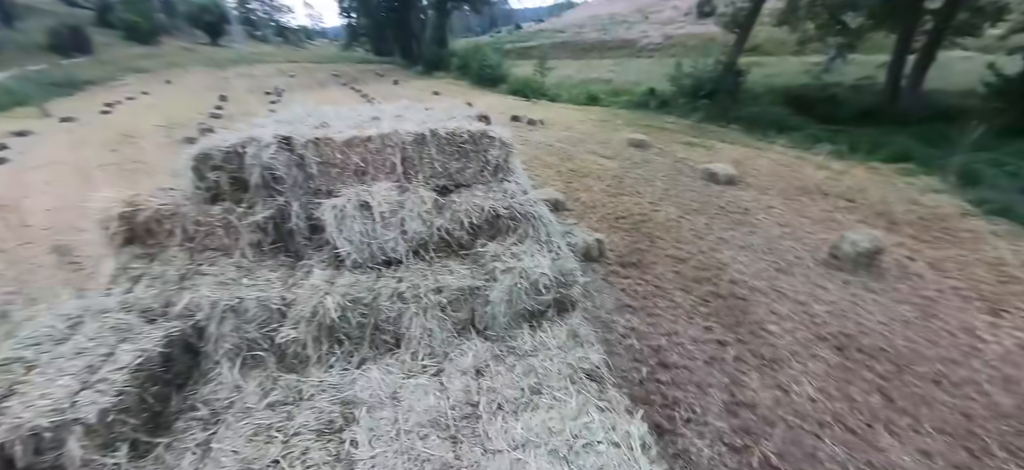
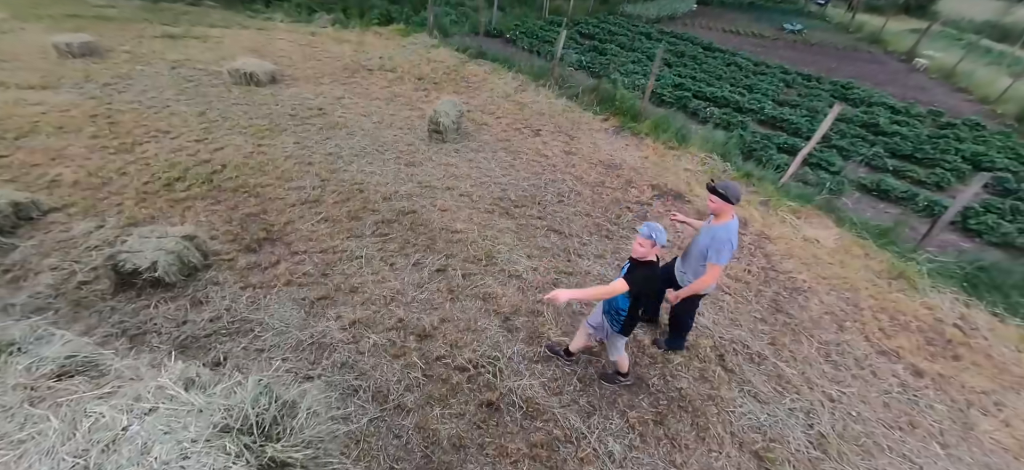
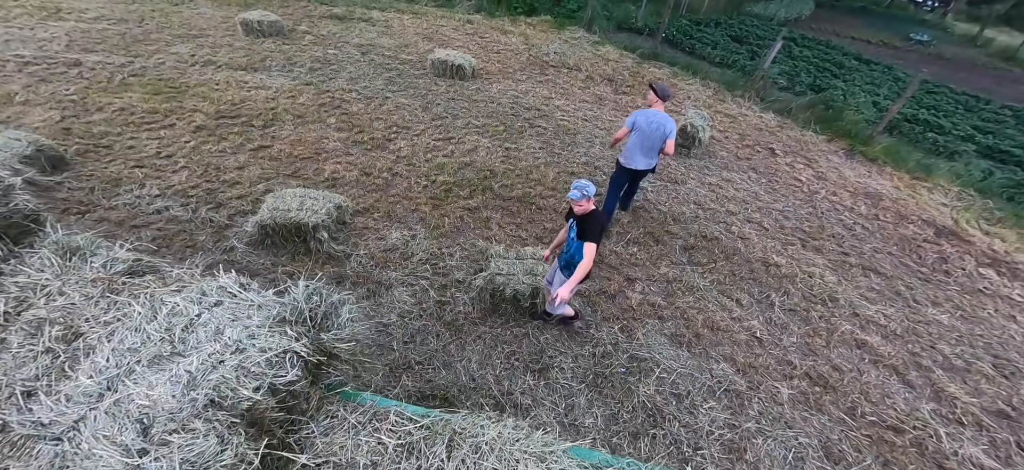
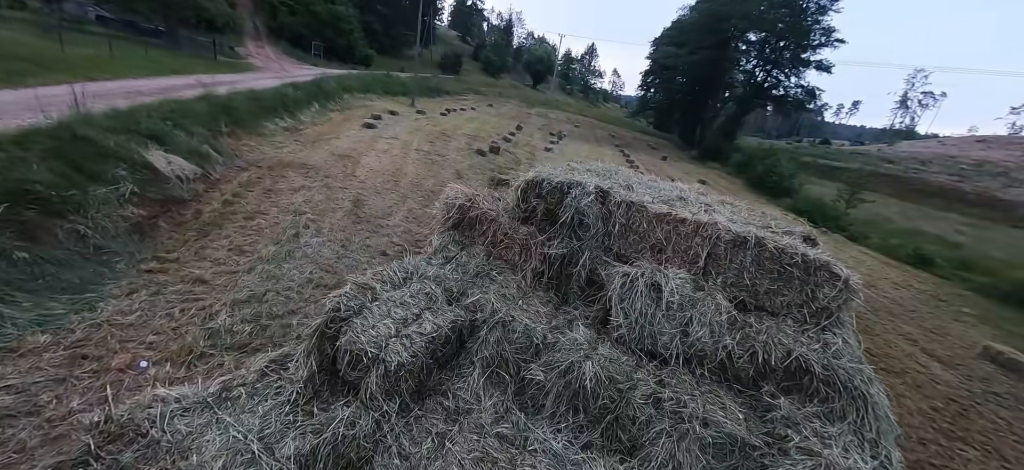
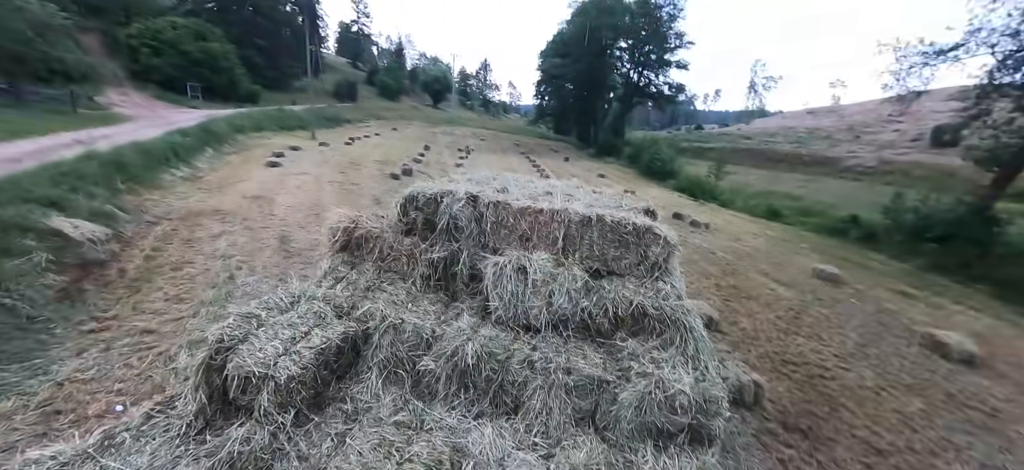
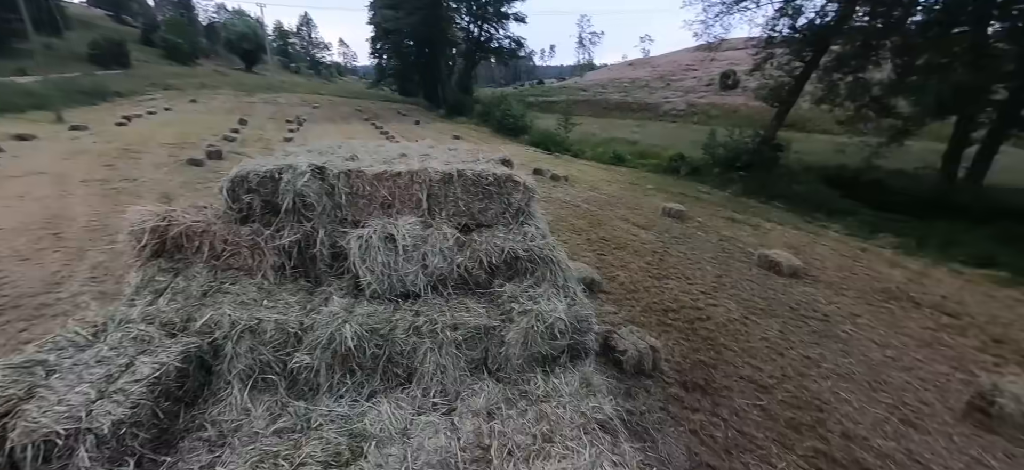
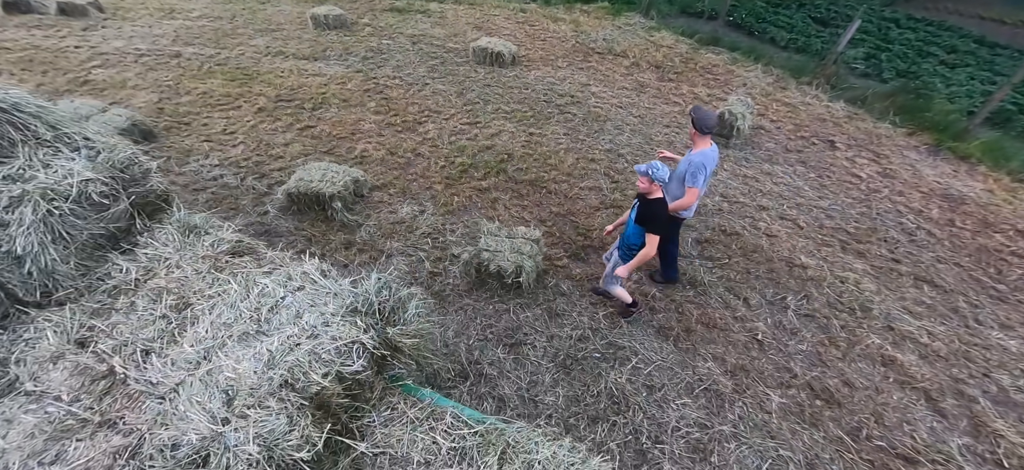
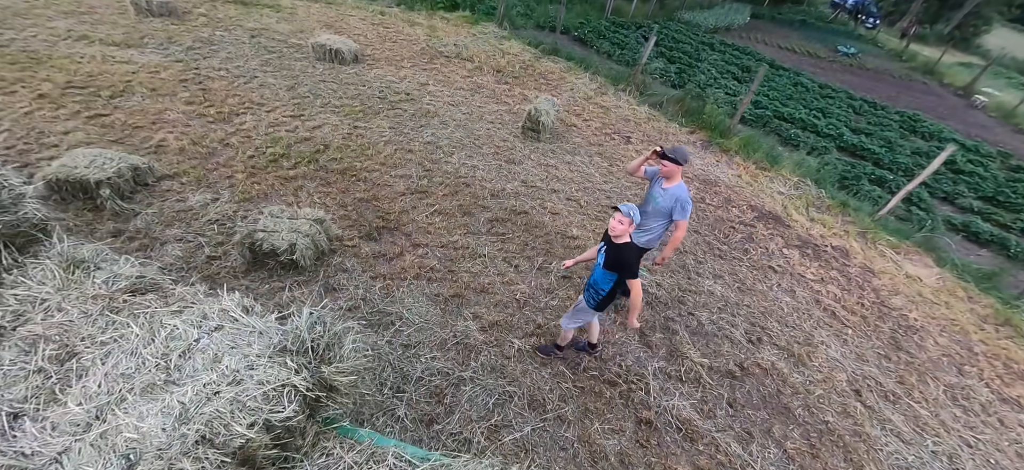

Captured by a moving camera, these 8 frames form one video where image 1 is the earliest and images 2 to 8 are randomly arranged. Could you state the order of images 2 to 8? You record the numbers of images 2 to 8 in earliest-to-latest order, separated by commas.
5, 4, 6, 2, 8, 7, 3
